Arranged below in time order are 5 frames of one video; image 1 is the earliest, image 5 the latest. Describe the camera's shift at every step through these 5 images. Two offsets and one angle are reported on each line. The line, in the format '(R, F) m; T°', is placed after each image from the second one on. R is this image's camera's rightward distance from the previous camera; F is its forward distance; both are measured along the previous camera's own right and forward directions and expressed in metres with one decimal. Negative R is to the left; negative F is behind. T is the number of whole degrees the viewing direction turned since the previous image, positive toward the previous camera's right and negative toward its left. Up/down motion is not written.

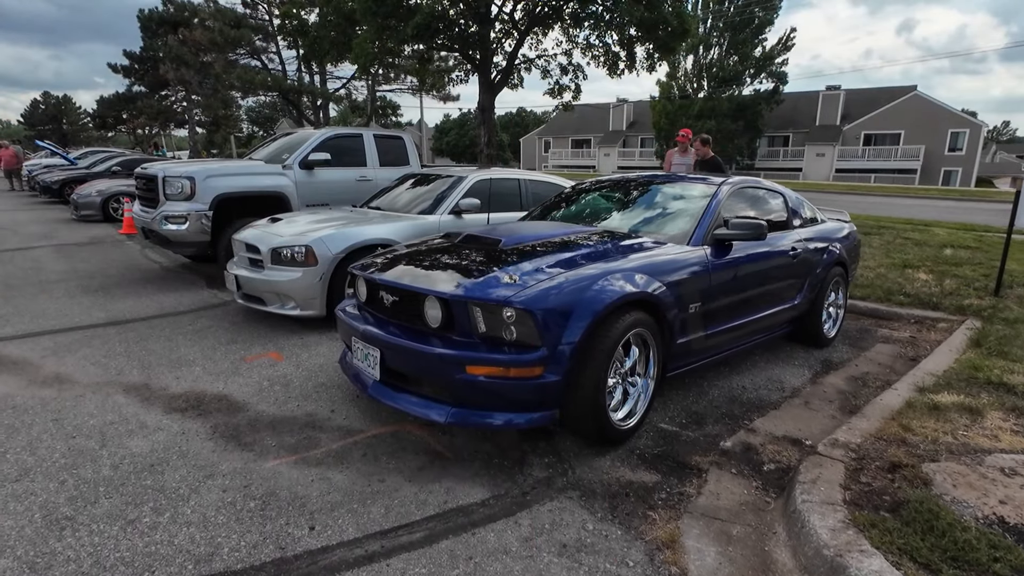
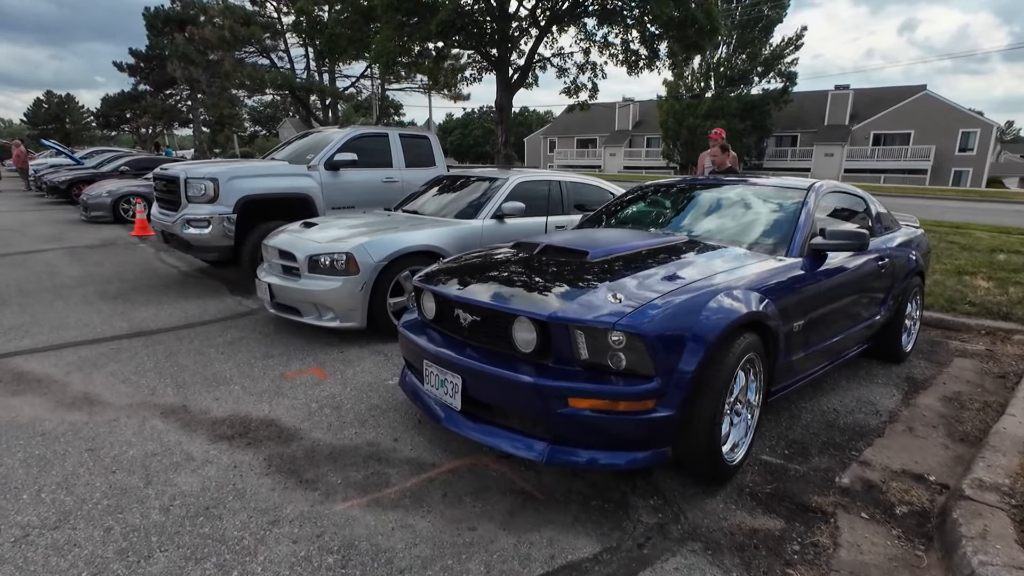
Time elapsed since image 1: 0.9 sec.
(-0.4, +0.3) m; 0°
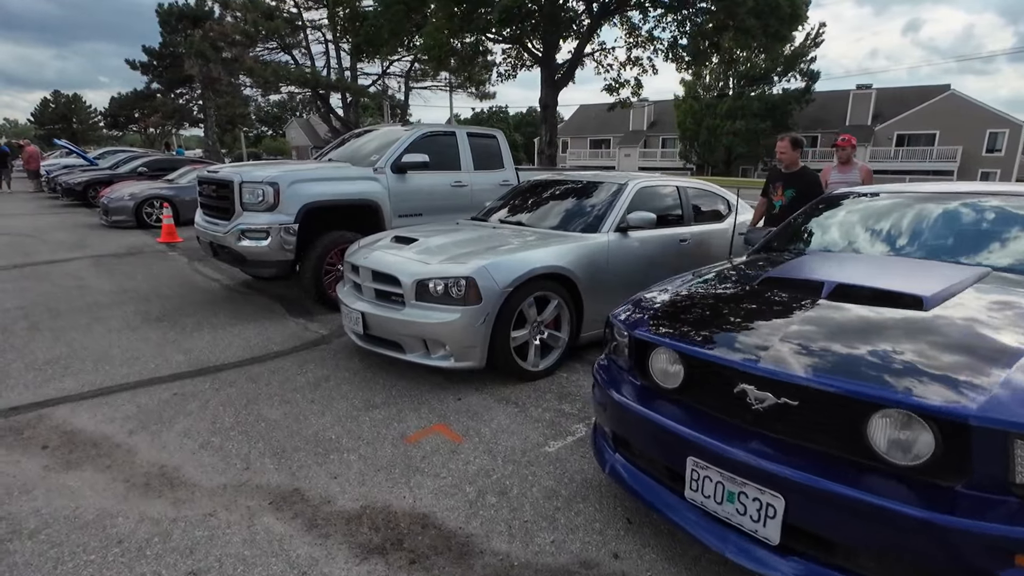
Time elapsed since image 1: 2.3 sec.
(-1.0, +0.8) m; 0°
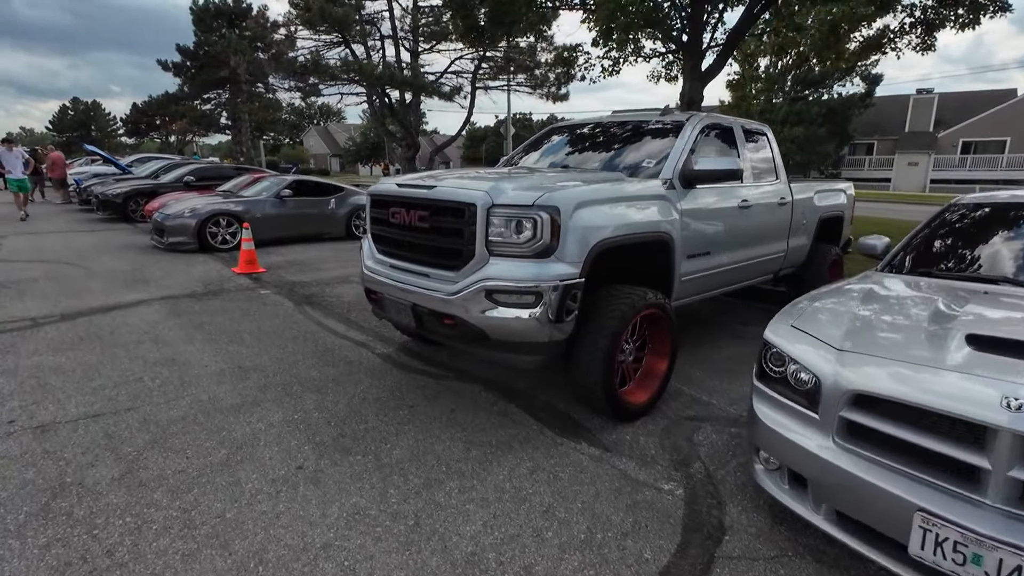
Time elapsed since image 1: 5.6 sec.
(-2.5, +2.4) m; -1°
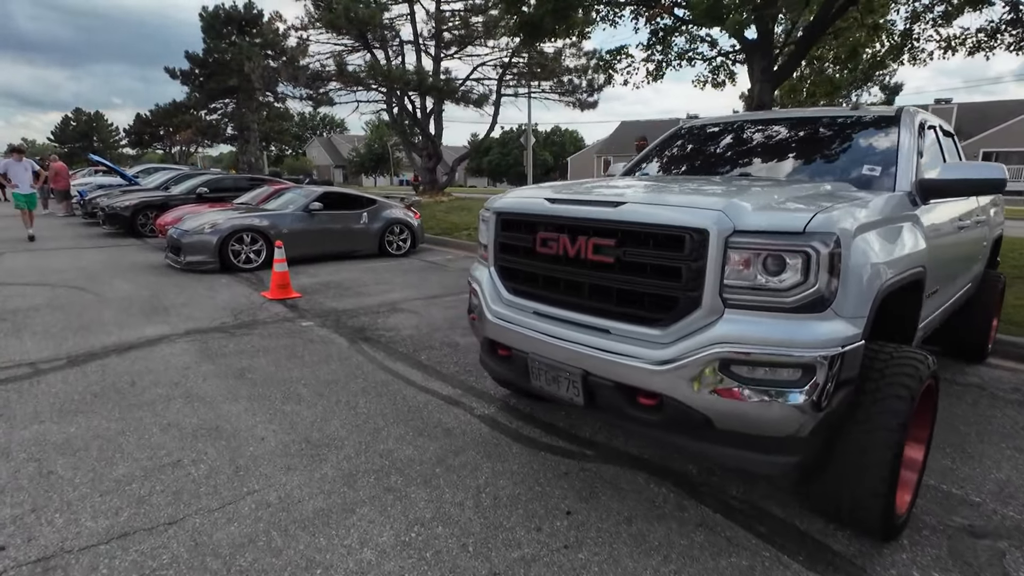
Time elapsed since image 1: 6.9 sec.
(-0.9, +1.0) m; 0°
